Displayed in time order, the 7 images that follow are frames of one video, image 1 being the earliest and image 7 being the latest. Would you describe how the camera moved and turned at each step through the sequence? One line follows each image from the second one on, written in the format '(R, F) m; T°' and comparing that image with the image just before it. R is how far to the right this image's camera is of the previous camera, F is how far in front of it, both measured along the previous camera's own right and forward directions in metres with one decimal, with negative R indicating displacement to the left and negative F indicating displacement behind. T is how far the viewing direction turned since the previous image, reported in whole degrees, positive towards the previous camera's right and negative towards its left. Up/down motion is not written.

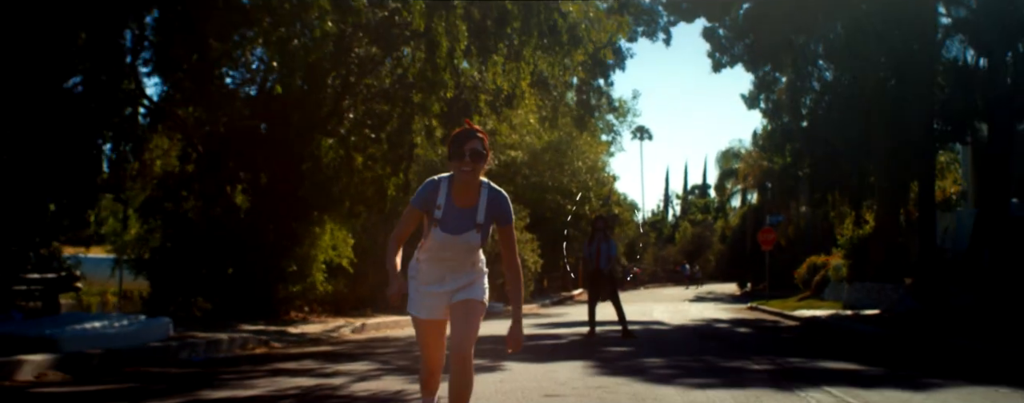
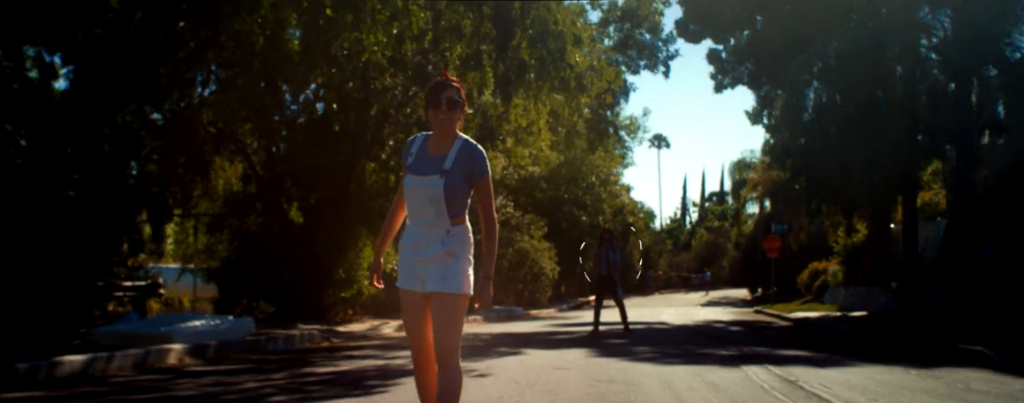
(0.0, -2.4) m; -1°
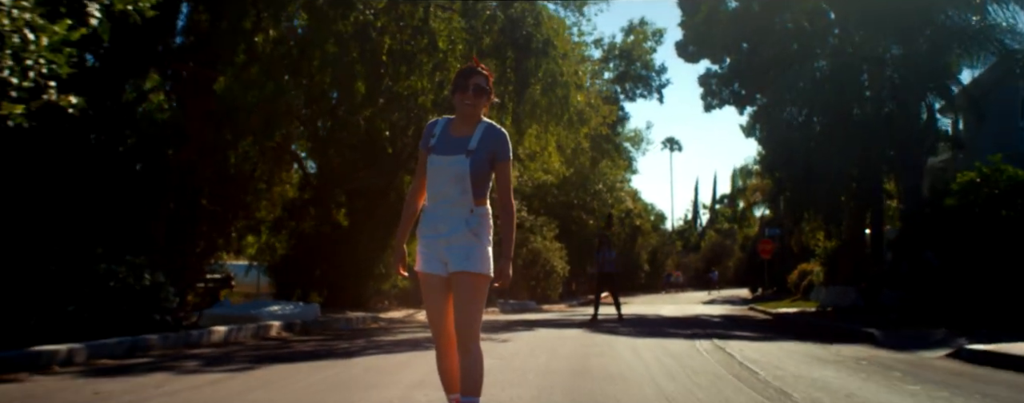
(0.0, -3.4) m; -1°
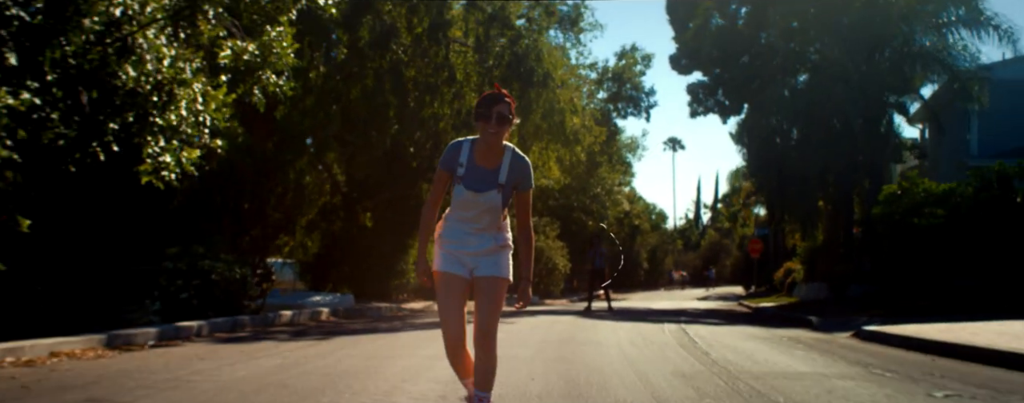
(0.0, -2.9) m; 0°
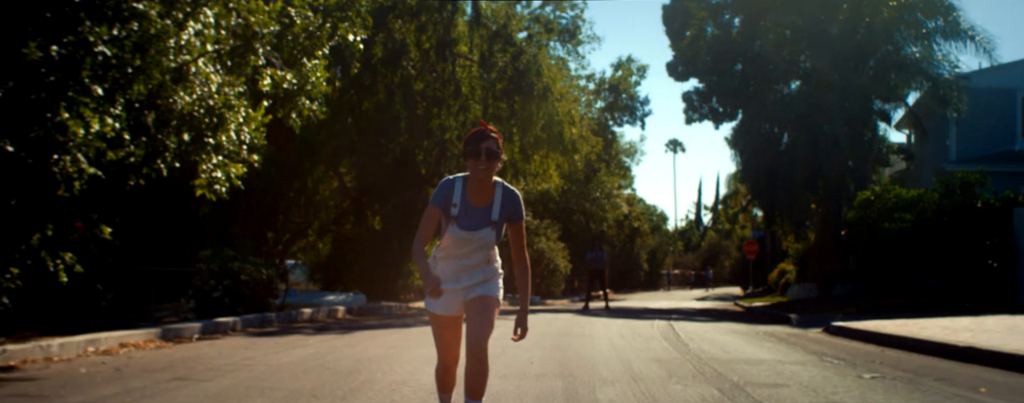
(0.0, -1.3) m; 0°
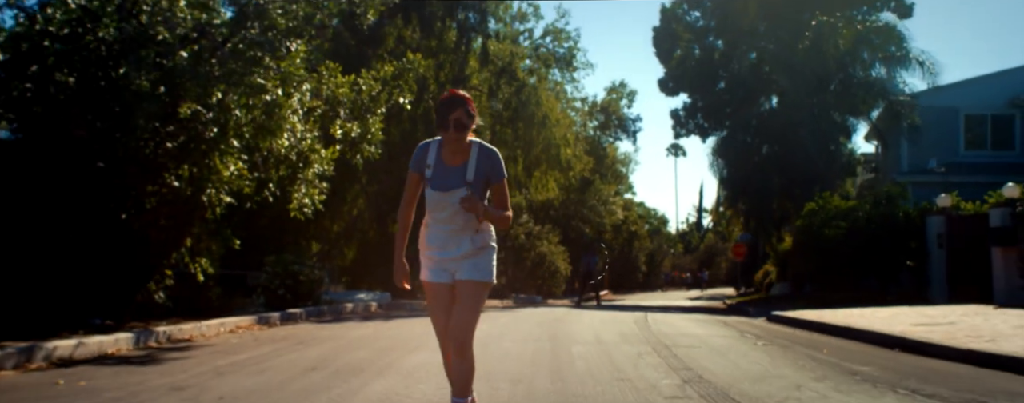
(0.0, -3.4) m; 0°
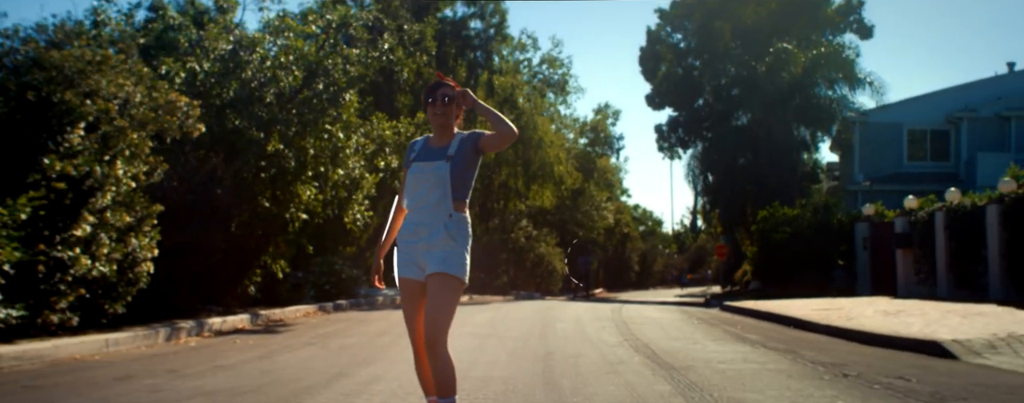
(-0.1, -4.0) m; 0°
